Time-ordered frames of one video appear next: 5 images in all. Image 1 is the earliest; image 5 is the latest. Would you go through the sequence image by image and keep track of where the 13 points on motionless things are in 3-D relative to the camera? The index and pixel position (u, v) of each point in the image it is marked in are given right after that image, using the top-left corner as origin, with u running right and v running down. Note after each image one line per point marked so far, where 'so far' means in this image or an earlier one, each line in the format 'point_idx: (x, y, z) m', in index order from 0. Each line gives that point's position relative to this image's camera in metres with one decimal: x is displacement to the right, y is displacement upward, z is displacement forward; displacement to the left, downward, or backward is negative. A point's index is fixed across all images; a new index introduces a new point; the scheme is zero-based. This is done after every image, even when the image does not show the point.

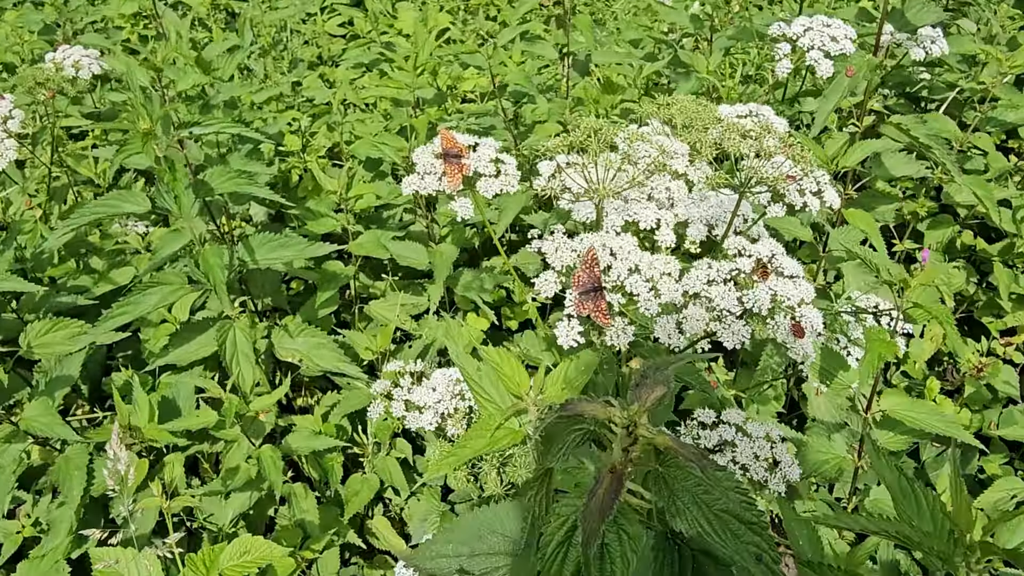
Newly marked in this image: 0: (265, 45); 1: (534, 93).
0: (-2.1, +2.1, +7.1) m
1: (+0.1, +1.2, +5.2) m
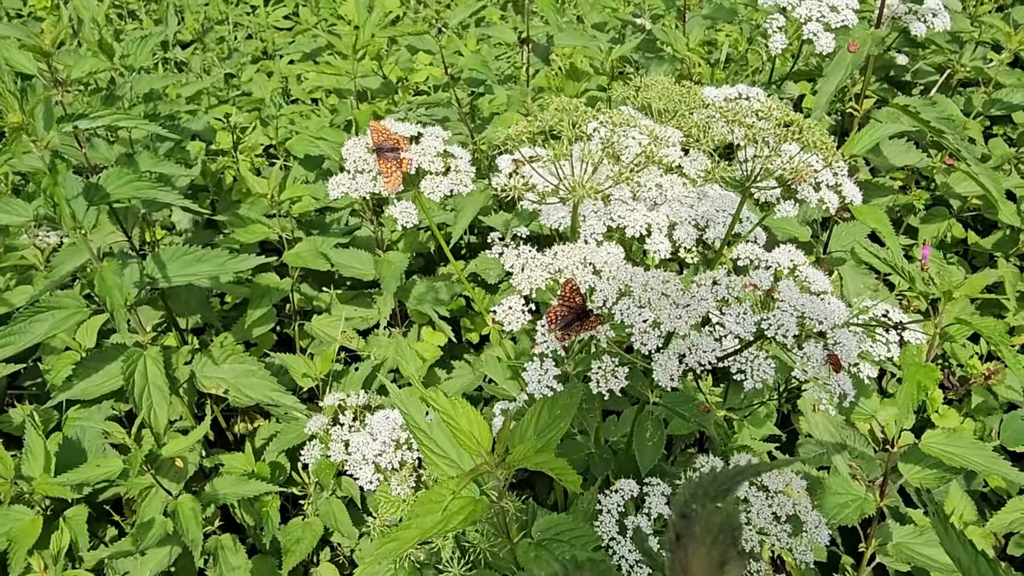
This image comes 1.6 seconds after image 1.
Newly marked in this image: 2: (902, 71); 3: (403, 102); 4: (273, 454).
0: (-2.4, +2.0, +6.5) m
1: (-0.1, +1.2, +4.7) m
2: (+2.1, +1.2, +4.5) m
3: (-0.6, +1.1, +4.9) m
4: (-0.9, -0.7, +3.3) m
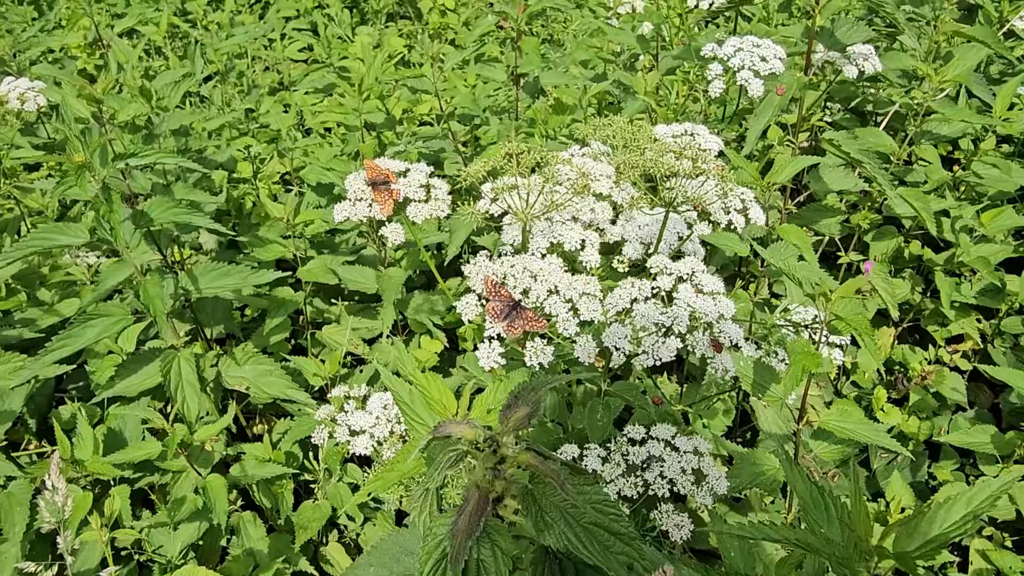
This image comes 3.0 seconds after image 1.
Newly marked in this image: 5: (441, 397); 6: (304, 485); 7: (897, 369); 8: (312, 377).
0: (-2.5, +1.8, +7.1) m
1: (-0.2, +1.1, +5.3) m
2: (+2.1, +1.1, +5.0) m
3: (-0.7, +1.0, +5.4) m
4: (-1.0, -0.7, +3.8) m
5: (-0.2, -0.3, +2.1) m
6: (-1.0, -0.9, +4.0) m
7: (+2.1, -0.5, +4.7) m
8: (-0.9, -0.4, +3.8) m
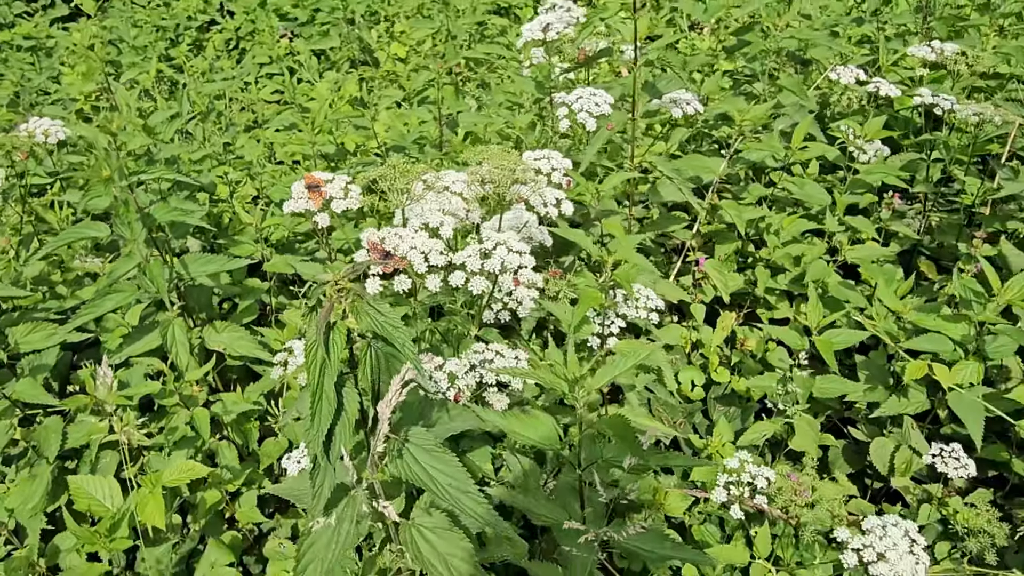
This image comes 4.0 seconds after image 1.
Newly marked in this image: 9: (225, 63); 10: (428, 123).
0: (-3.1, +1.8, +8.4) m
1: (-0.8, +1.1, +6.6) m
2: (+1.5, +1.2, +6.4) m
3: (-1.3, +1.0, +6.7) m
4: (-1.5, -0.6, +5.0) m
5: (-0.7, -0.1, +3.3) m
6: (-1.5, -0.9, +5.2) m
7: (+1.6, -0.4, +6.0) m
8: (-1.4, -0.3, +5.1) m
9: (-3.3, +2.6, +9.7) m
10: (-0.7, +1.4, +7.0) m
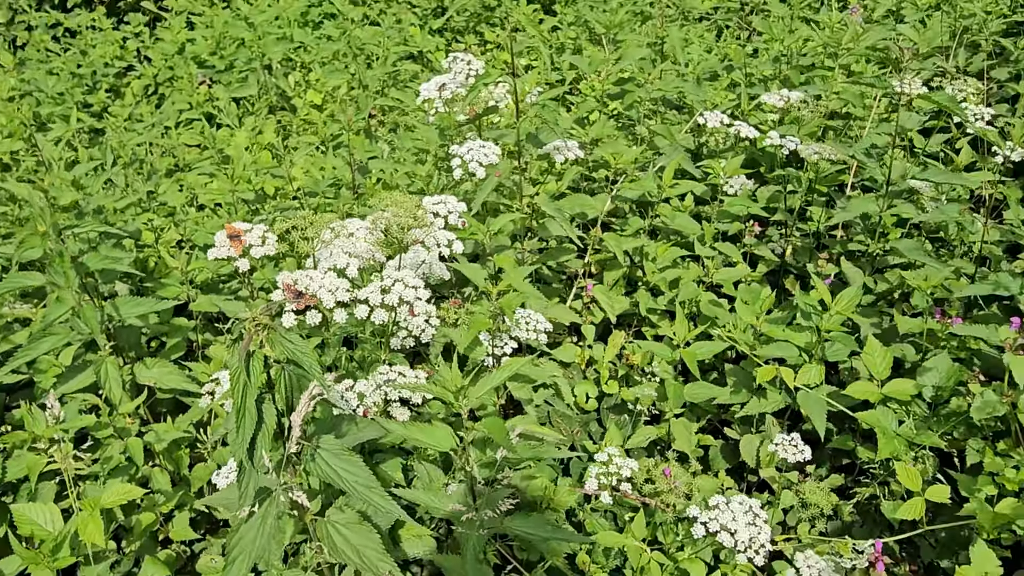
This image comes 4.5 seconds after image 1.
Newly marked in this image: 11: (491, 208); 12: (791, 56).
0: (-4.1, +1.3, +8.8) m
1: (-1.6, +0.8, +7.2) m
2: (+0.7, +1.0, +7.2) m
3: (-2.1, +0.7, +7.3) m
4: (-2.1, -0.9, +5.5) m
5: (-1.1, -0.3, +3.9) m
6: (-2.1, -1.1, +5.7) m
7: (+0.9, -0.6, +6.7) m
8: (-2.1, -0.6, +5.5) m
9: (-4.4, +2.1, +10.1) m
10: (-1.5, +1.1, +7.6) m
11: (-0.2, +0.6, +6.5) m
12: (+2.8, +2.3, +8.4) m
